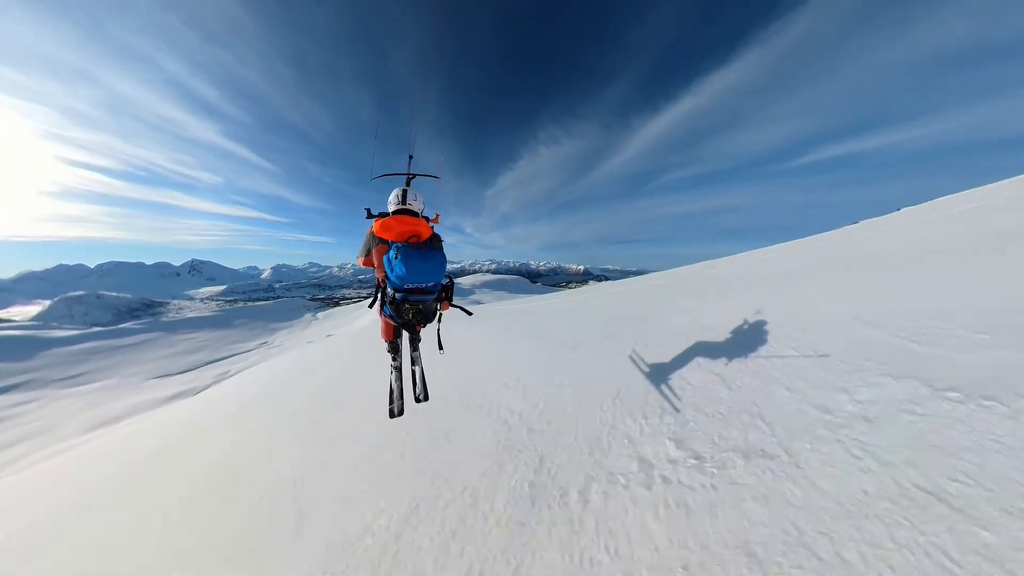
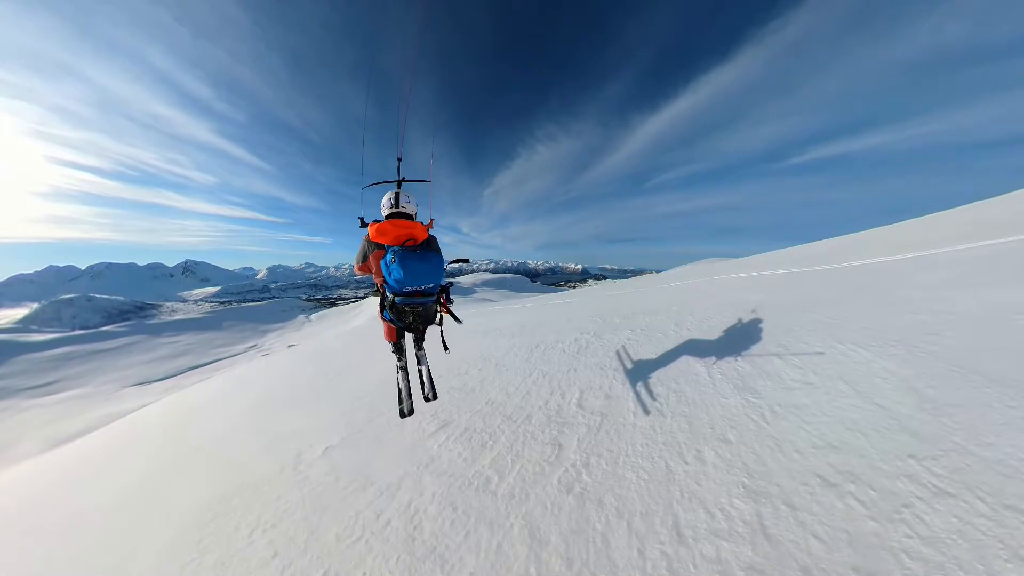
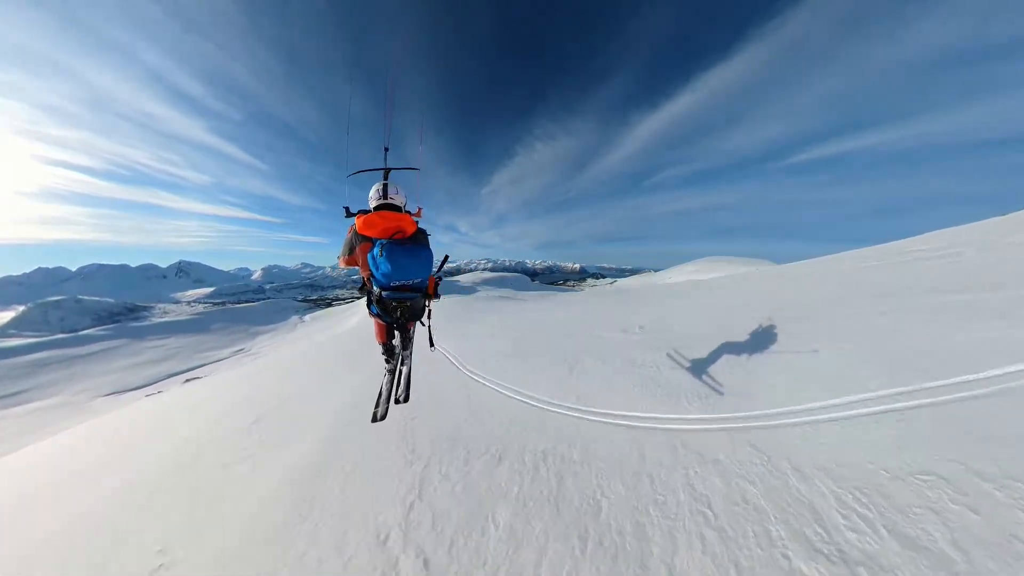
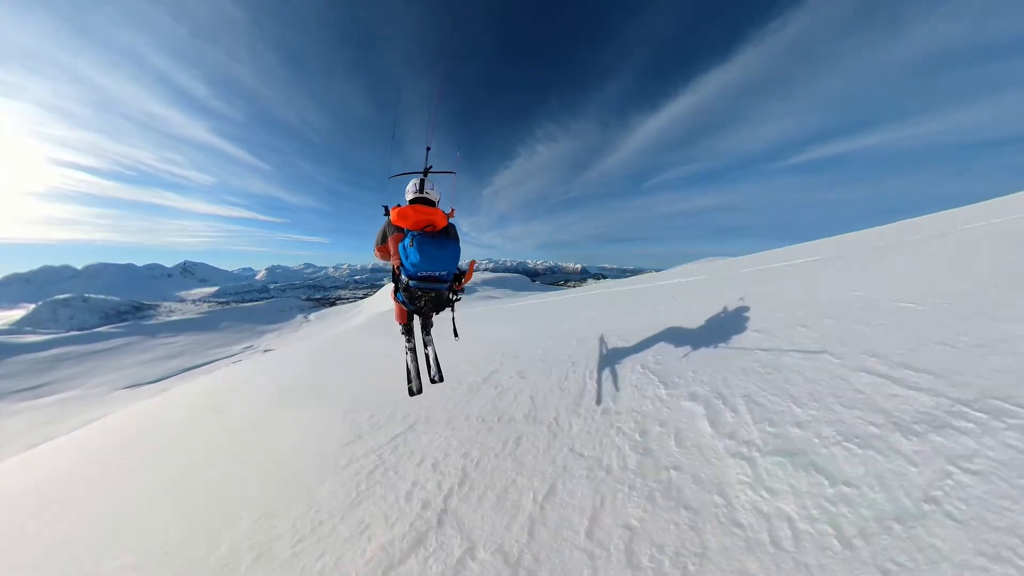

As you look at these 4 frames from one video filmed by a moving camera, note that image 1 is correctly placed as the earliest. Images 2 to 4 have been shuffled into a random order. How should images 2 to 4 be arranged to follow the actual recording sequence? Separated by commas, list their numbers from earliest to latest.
2, 4, 3
